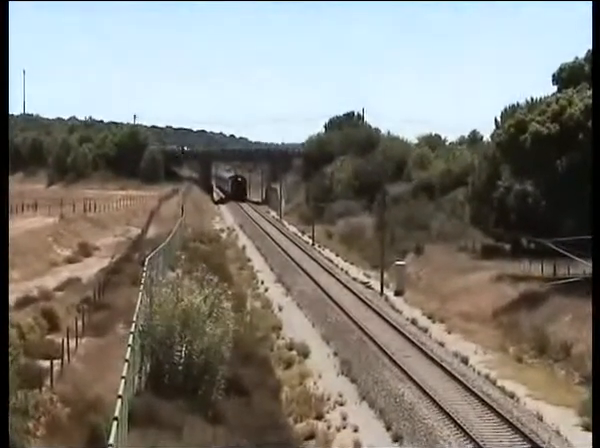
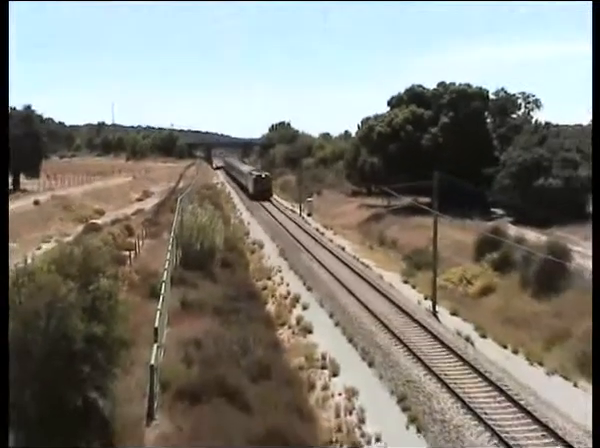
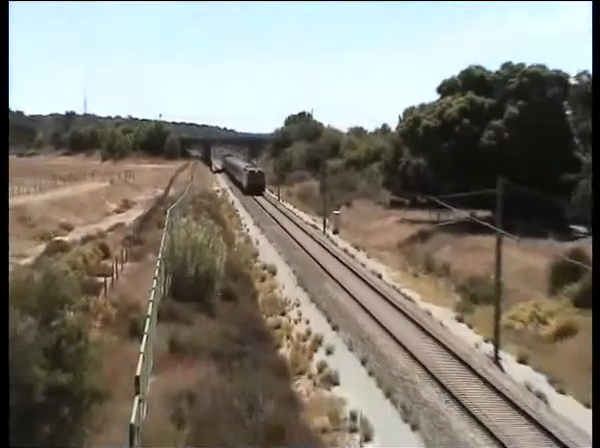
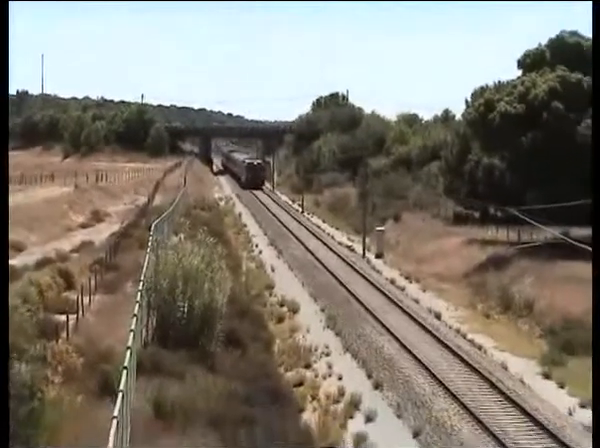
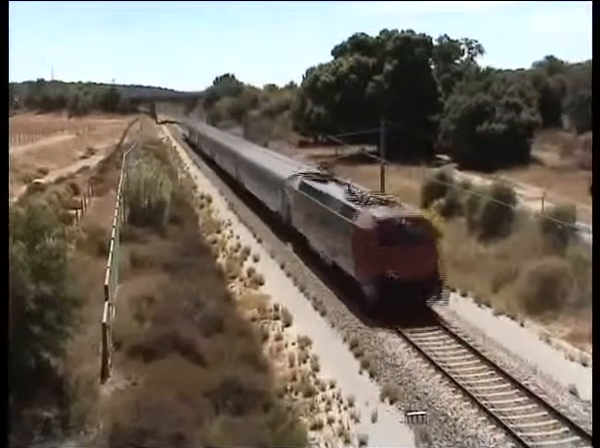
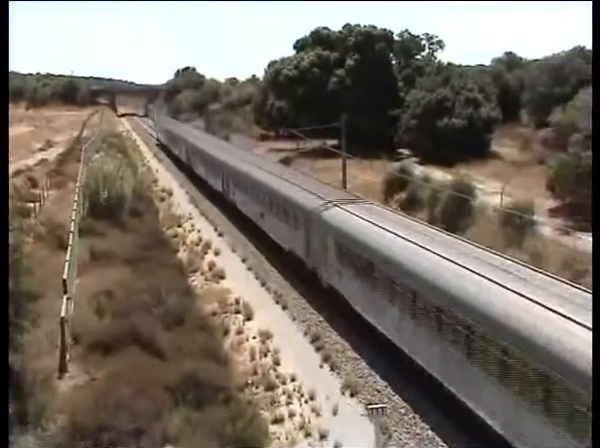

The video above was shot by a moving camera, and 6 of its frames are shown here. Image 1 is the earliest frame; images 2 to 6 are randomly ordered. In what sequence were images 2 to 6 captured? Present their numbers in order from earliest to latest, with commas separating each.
4, 3, 2, 5, 6
